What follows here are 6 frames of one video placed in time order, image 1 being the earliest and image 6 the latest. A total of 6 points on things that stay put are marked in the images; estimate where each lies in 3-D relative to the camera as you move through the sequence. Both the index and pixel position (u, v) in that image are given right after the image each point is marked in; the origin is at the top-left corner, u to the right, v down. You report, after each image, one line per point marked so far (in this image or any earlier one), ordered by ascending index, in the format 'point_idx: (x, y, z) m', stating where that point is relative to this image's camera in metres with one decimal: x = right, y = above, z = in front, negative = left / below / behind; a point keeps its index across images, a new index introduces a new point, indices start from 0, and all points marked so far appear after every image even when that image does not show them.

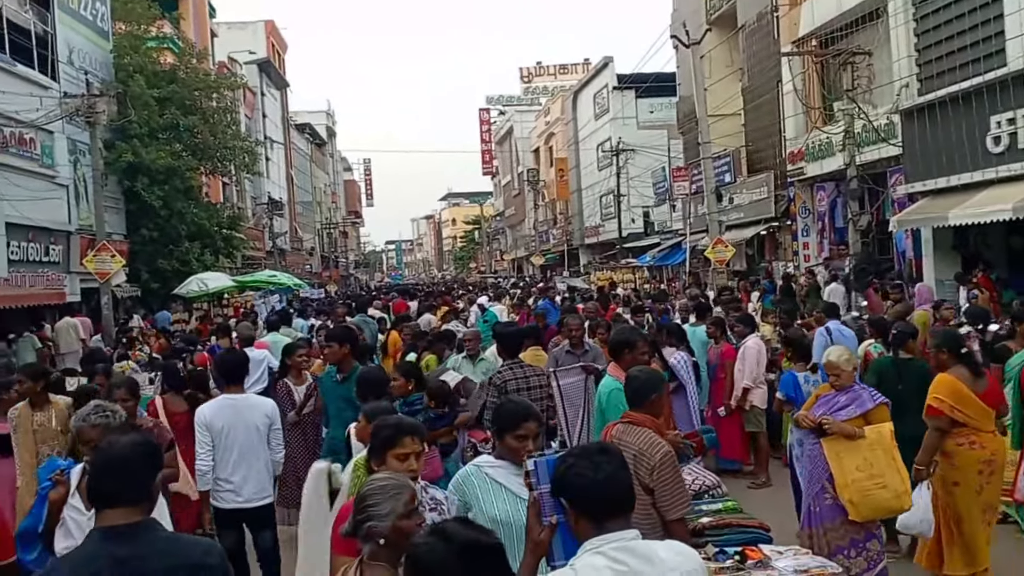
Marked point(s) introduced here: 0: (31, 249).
0: (-11.6, +0.9, +20.0) m
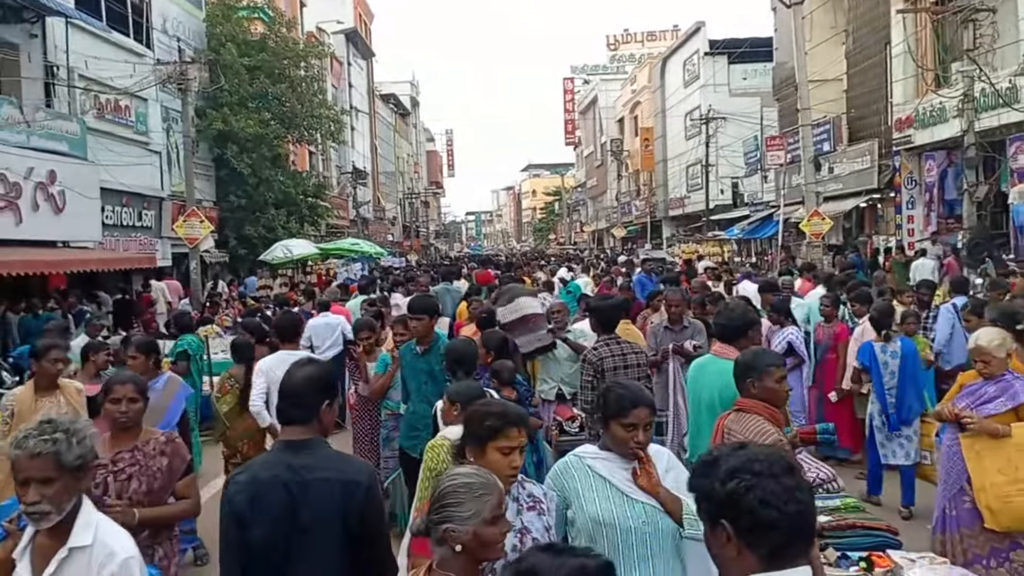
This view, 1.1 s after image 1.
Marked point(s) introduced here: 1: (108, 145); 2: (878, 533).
0: (-9.6, +1.8, +20.4) m
1: (-9.6, +3.4, +19.7) m
2: (+2.0, -1.4, +4.6) m
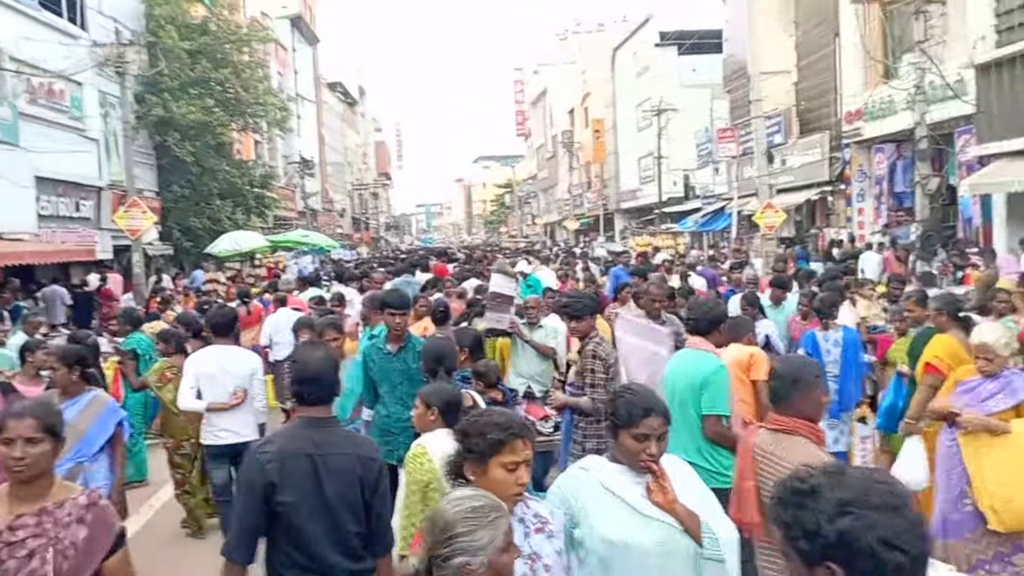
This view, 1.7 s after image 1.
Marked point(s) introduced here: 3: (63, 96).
0: (-10.6, +2.0, +19.5) m
1: (-10.7, +3.6, +18.7) m
2: (+1.9, -1.3, +4.4) m
3: (-10.7, +4.6, +19.7) m
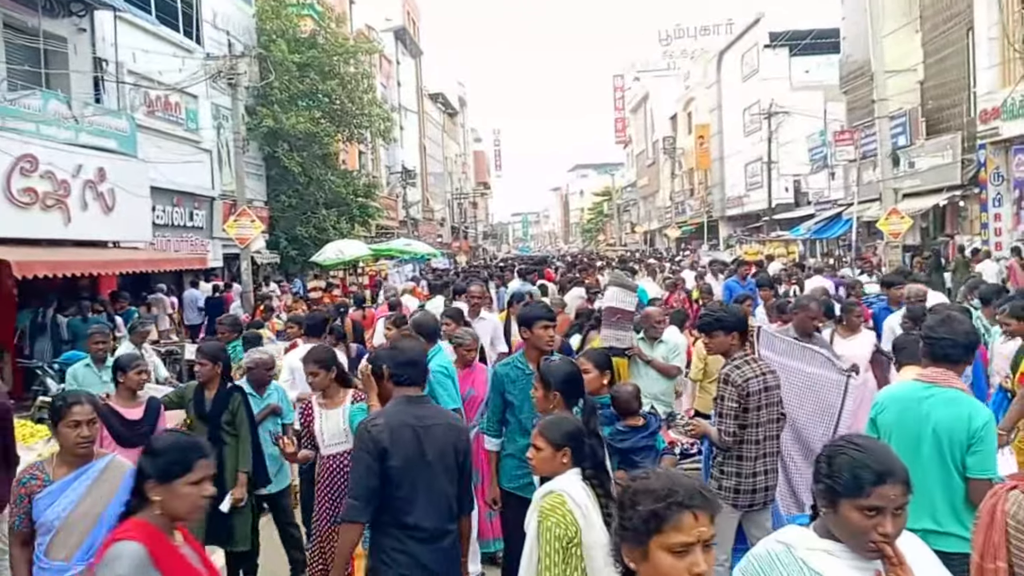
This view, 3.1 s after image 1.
0: (-8.1, +1.8, +20.0) m
1: (-8.2, +3.4, +19.3) m
2: (+2.6, -1.4, +3.5) m
3: (-8.2, +4.4, +20.3) m
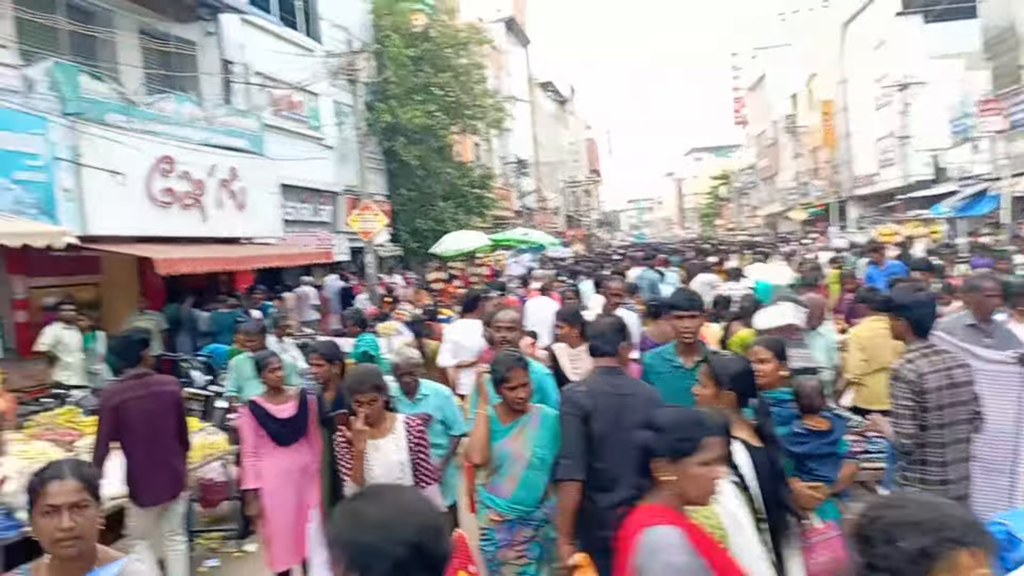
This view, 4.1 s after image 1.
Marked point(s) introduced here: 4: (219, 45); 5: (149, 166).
0: (-5.2, +2.0, +20.7) m
1: (-5.5, +3.5, +19.9) m
2: (+3.2, -1.3, +2.9) m
3: (-5.3, +4.6, +20.9) m
4: (-6.1, +5.1, +17.4) m
5: (-6.0, +2.0, +13.7) m
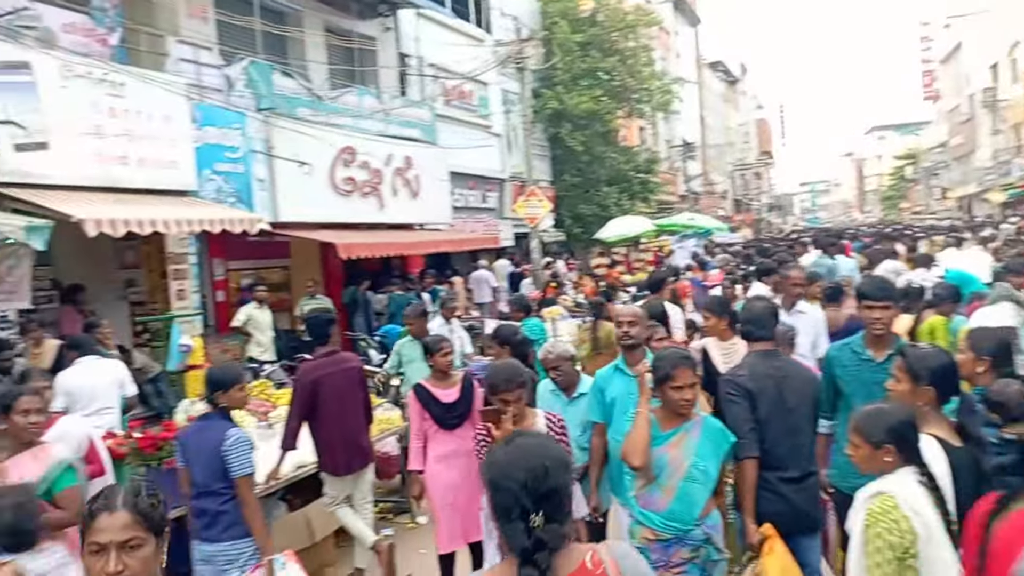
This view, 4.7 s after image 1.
0: (-1.0, +2.4, +21.2) m
1: (-1.4, +3.9, +20.5) m
2: (+3.7, -1.3, +2.2) m
3: (-1.0, +5.0, +21.4) m
4: (-2.5, +5.4, +18.1) m
5: (-3.2, +2.3, +14.5) m
